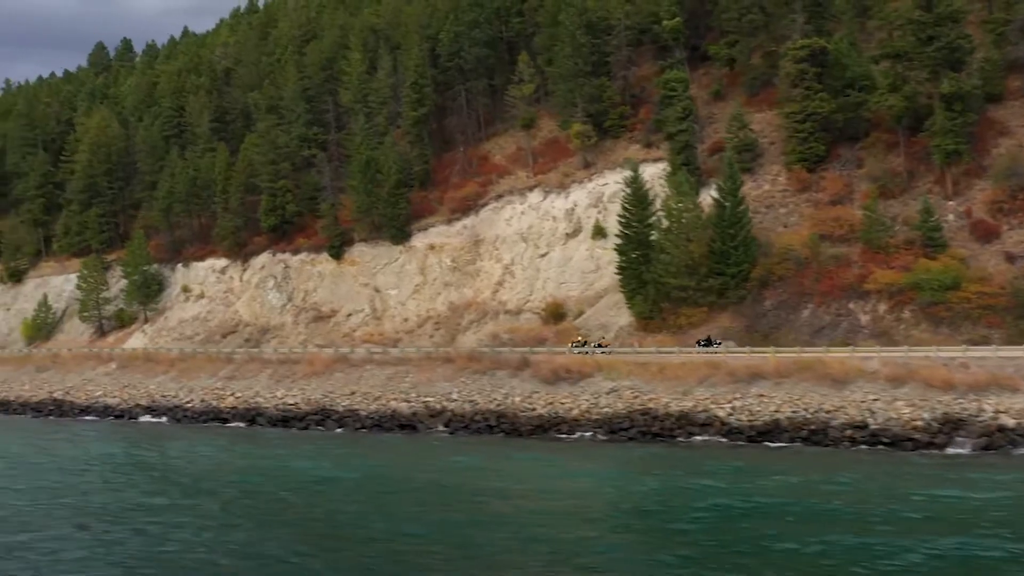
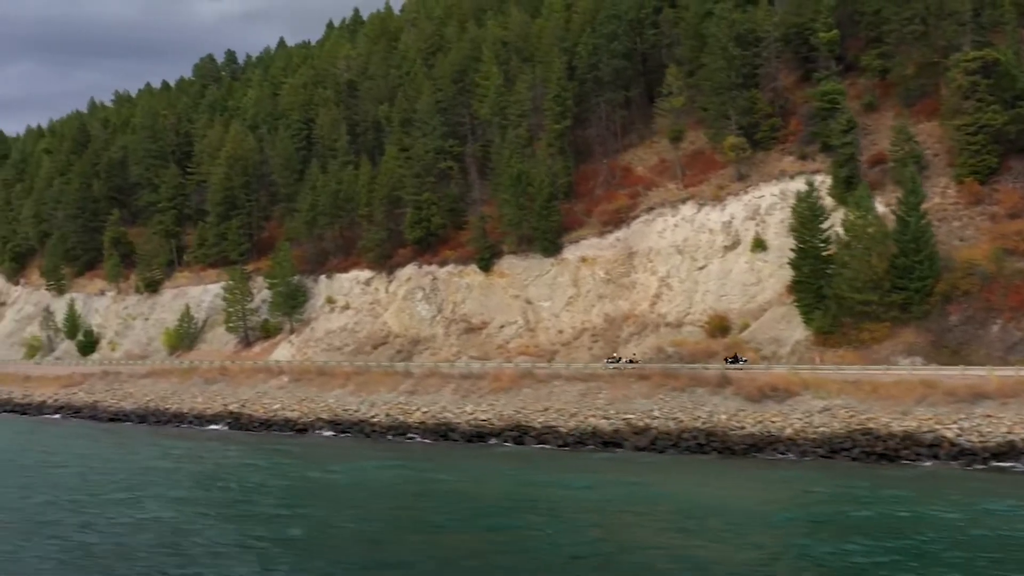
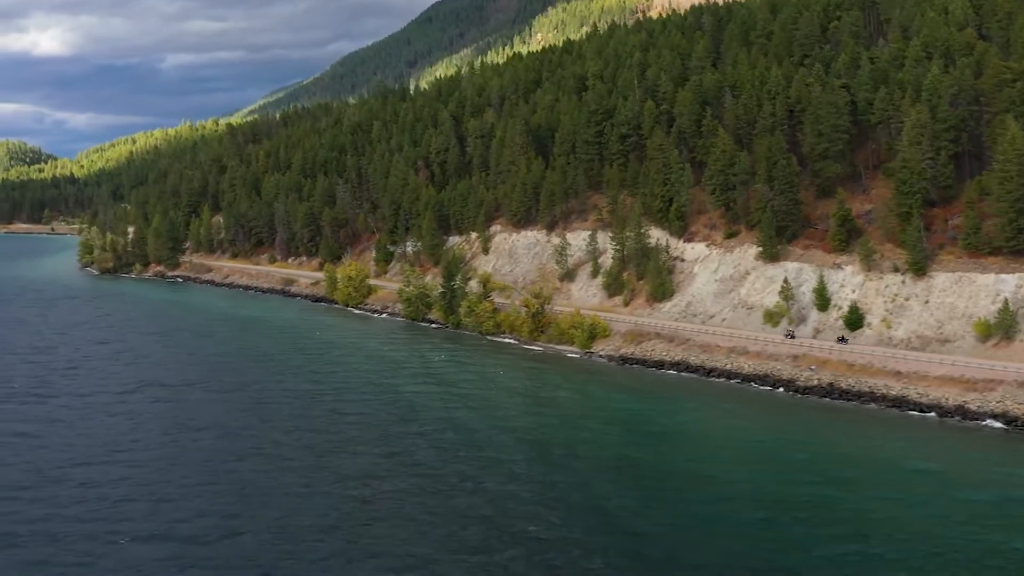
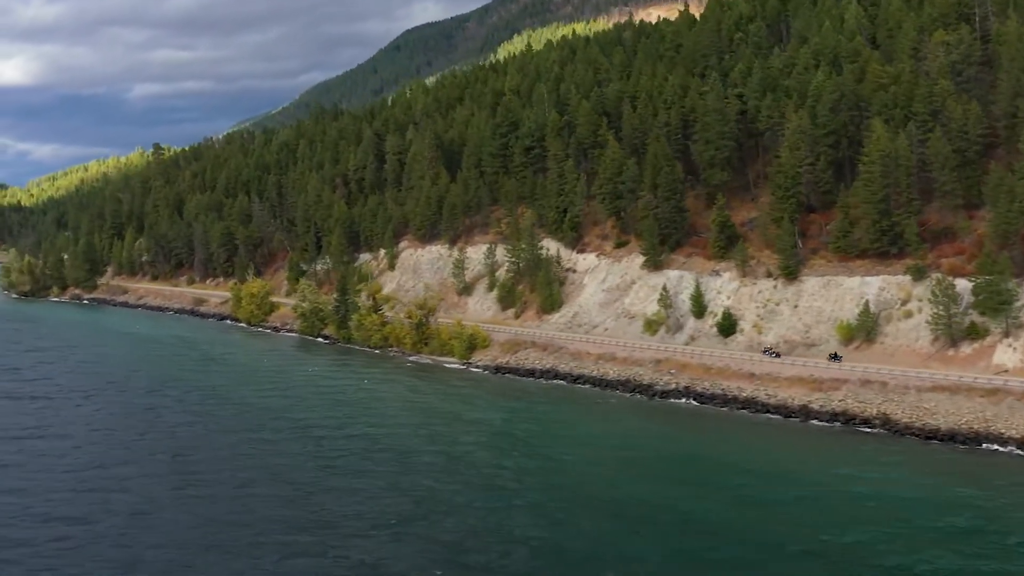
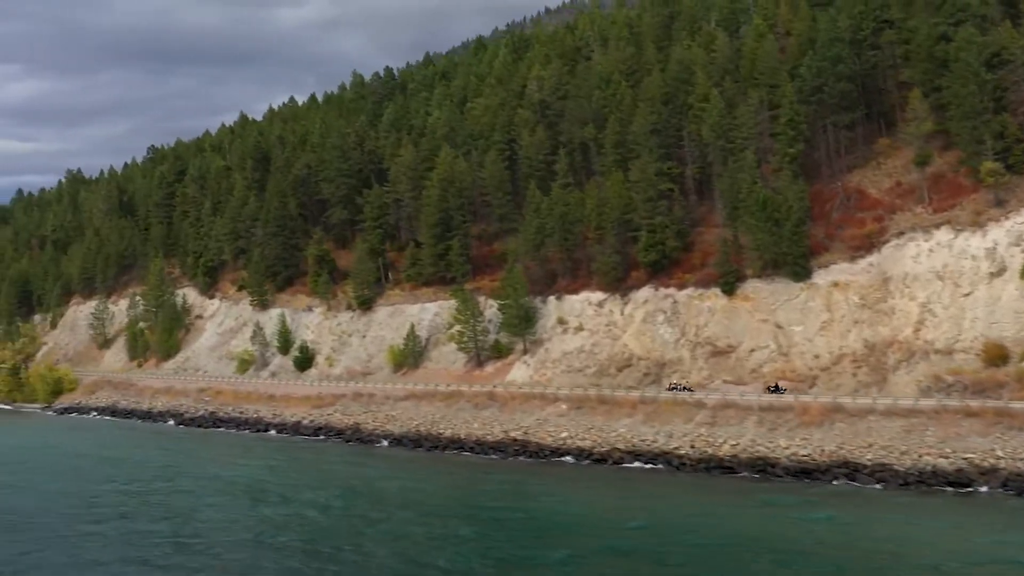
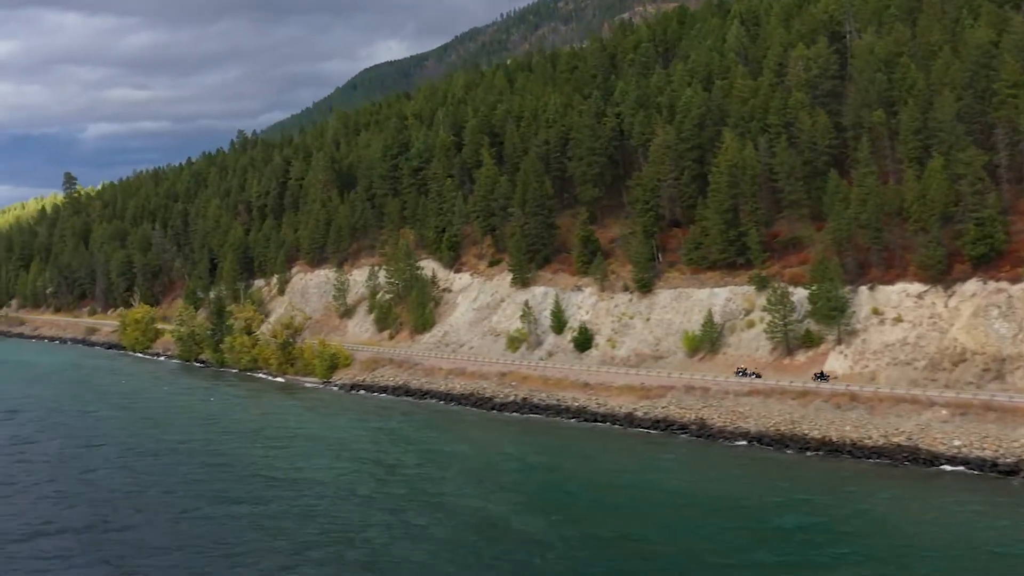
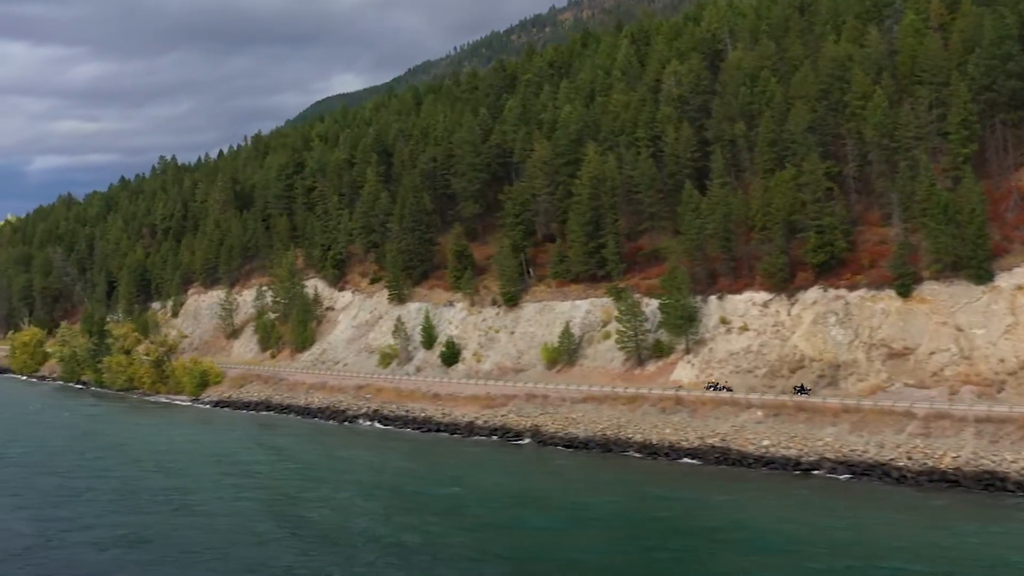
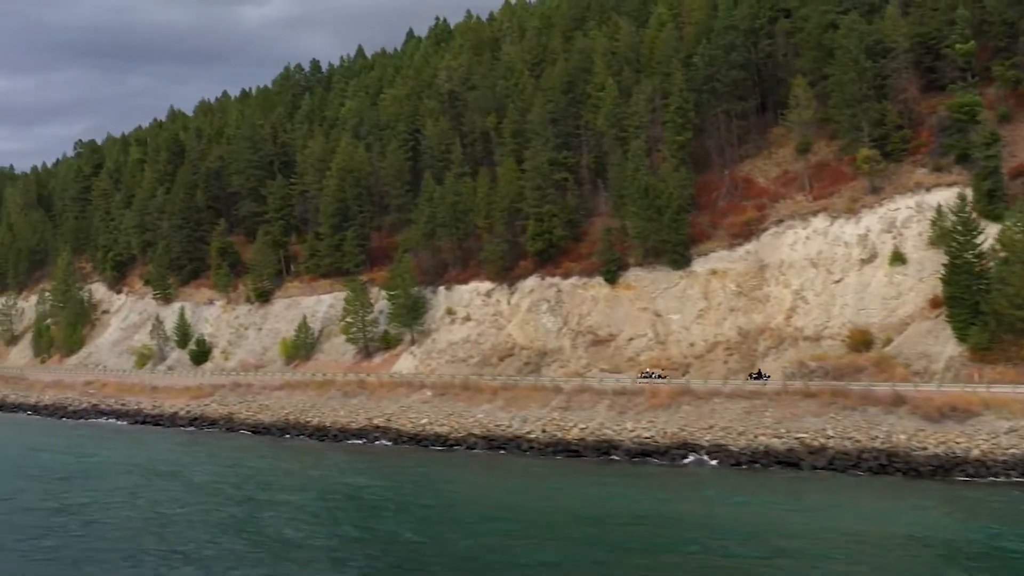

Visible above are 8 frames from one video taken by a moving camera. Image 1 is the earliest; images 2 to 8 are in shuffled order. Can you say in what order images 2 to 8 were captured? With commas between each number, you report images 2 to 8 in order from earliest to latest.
2, 8, 5, 7, 6, 4, 3
